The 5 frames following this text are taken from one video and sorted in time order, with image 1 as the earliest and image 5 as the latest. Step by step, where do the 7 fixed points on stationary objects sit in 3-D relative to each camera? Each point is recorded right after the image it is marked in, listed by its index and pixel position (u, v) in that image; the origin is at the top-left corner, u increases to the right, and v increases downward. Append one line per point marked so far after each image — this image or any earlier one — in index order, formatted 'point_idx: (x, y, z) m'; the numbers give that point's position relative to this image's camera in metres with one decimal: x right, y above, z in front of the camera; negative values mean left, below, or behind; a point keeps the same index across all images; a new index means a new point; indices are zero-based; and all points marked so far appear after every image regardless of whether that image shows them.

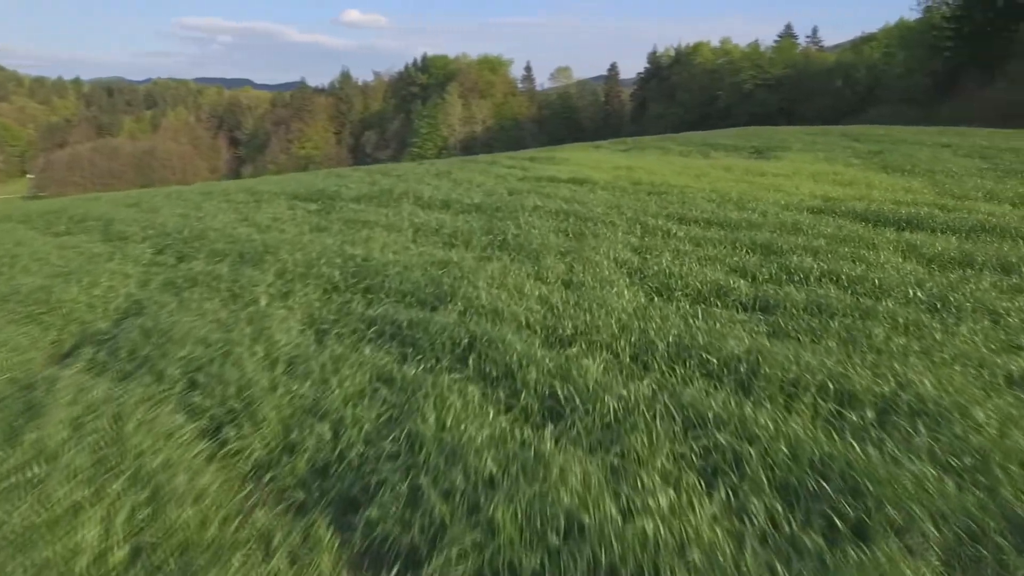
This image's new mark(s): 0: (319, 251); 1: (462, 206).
0: (-3.0, +0.6, +9.6) m
1: (-1.1, +1.8, +13.9) m
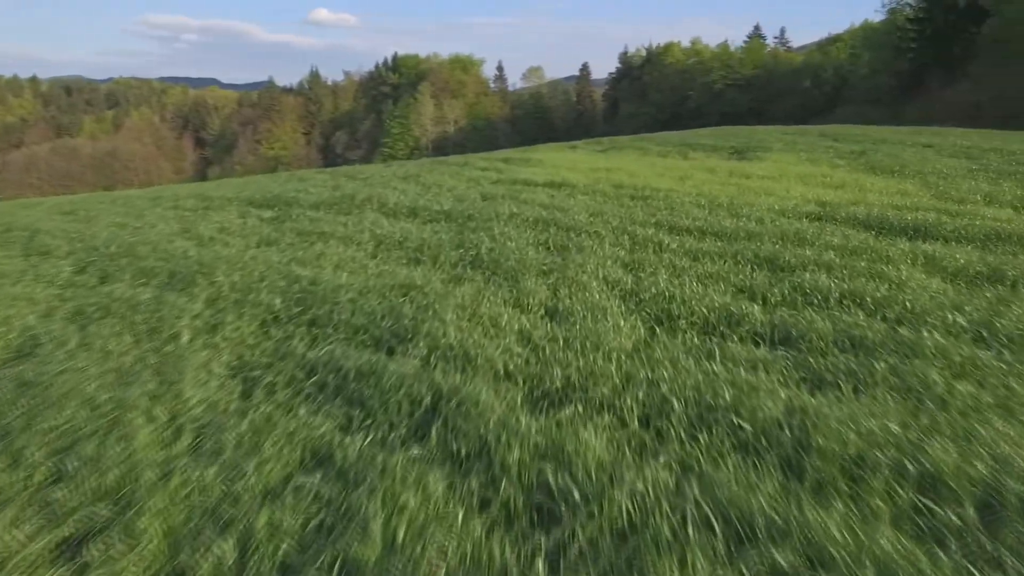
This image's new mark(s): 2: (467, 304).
0: (-3.3, +0.2, +8.2) m
1: (-1.6, +1.5, +12.7) m
2: (-0.5, -0.2, +6.4) m
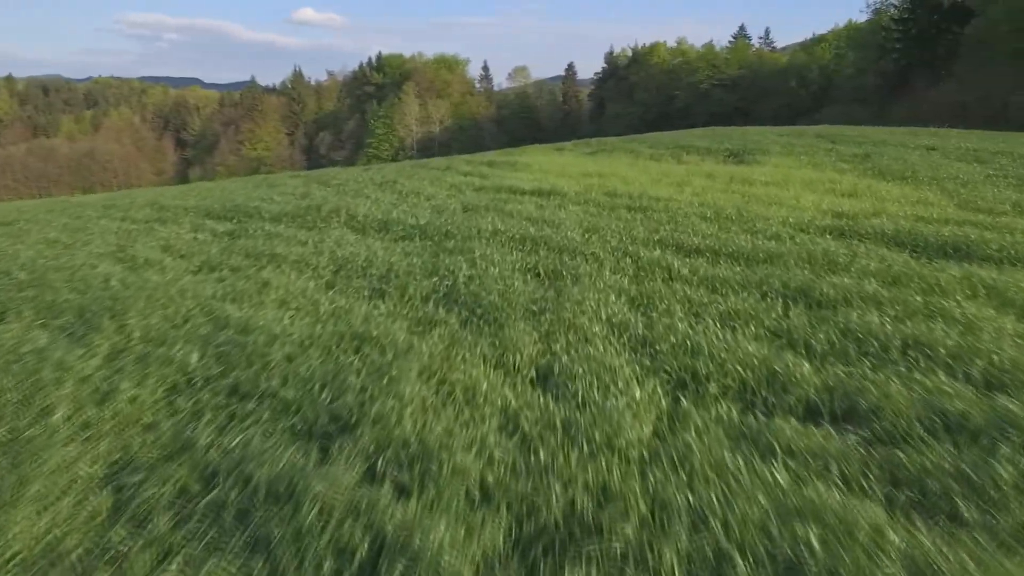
0: (-3.5, -0.2, +6.7) m
1: (-1.9, +1.0, +11.2) m
2: (-0.6, -0.6, +4.9) m
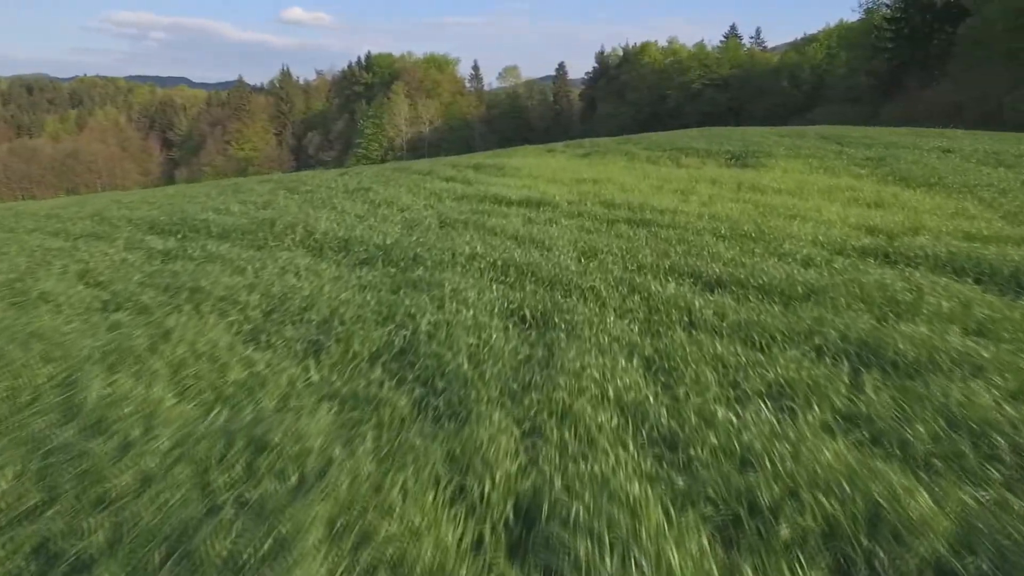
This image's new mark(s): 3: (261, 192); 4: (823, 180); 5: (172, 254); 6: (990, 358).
0: (-3.7, -0.7, +4.9) m
1: (-2.2, +0.5, +9.4) m
2: (-0.8, -1.1, +3.2) m
3: (-7.9, +3.0, +19.5) m
4: (+8.3, +2.9, +16.6) m
5: (-5.9, +0.6, +10.7) m
6: (+3.9, -0.6, +5.1) m
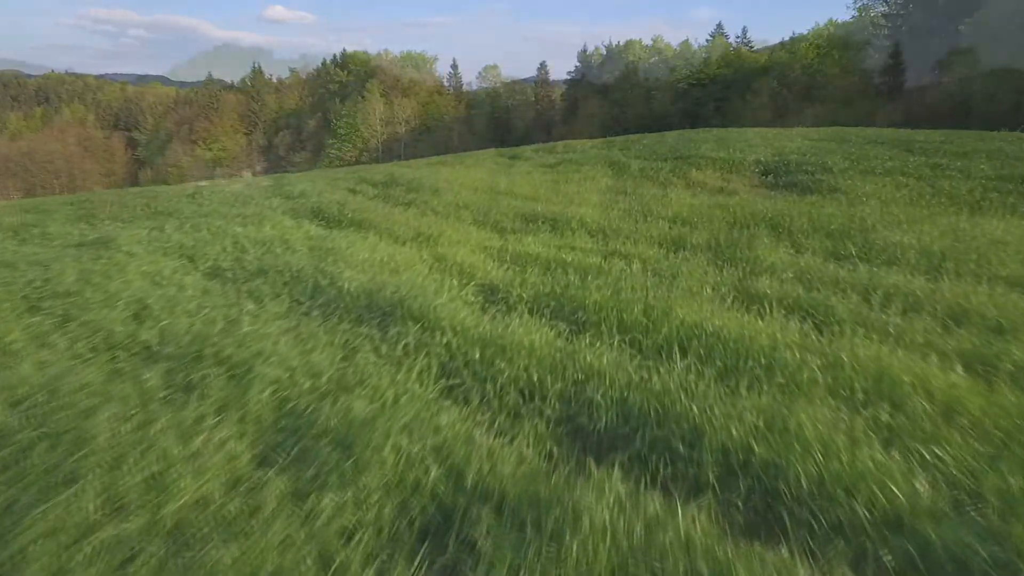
0: (-5.1, -2.7, -3.4) m
1: (-3.7, -1.5, +1.1) m
2: (-2.1, -3.1, -5.0) m
3: (-9.6, +1.0, +11.1) m
4: (+6.6, +0.9, +8.6) m
5: (-7.4, -1.4, +2.4) m
6: (+2.5, -2.6, -3.0) m
